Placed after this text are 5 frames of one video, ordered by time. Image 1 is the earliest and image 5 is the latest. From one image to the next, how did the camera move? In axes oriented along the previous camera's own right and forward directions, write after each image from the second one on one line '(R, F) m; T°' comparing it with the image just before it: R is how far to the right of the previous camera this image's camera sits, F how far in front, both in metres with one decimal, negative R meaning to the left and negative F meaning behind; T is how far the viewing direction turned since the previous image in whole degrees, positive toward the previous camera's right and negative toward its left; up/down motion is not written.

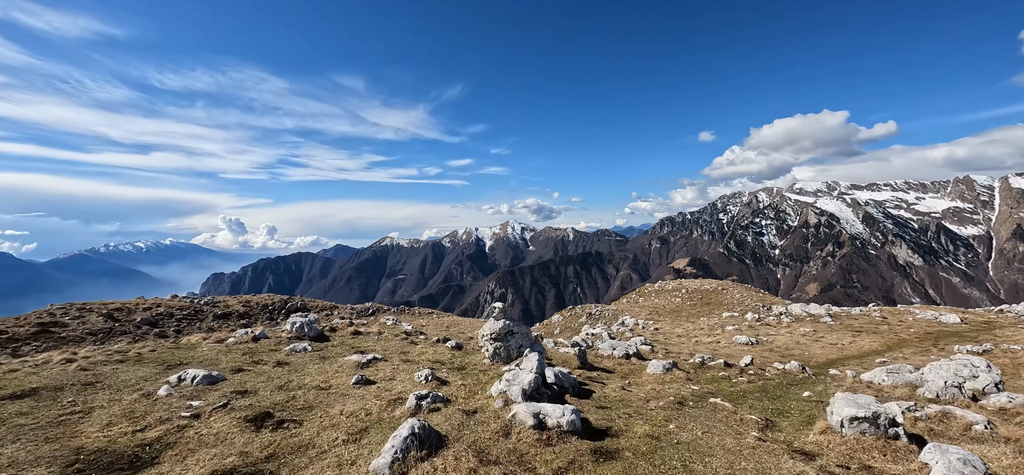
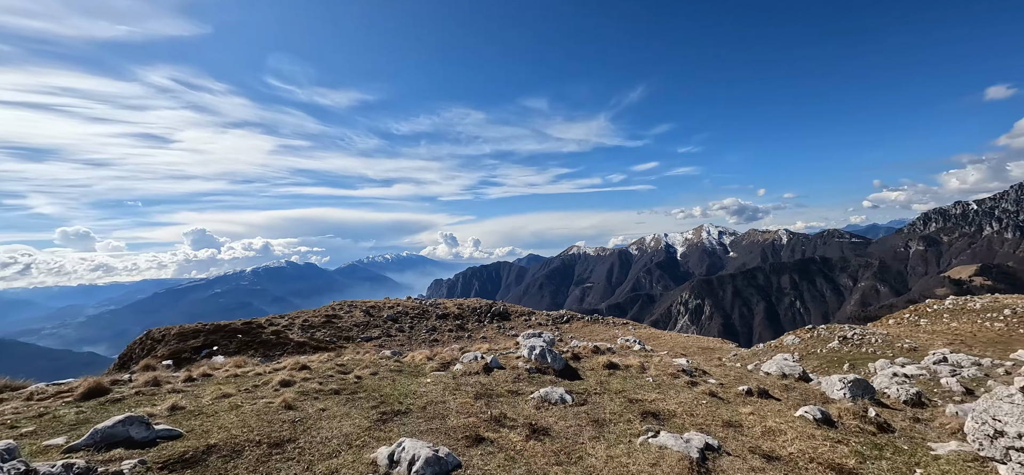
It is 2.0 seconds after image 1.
(-5.7, +8.4) m; -24°
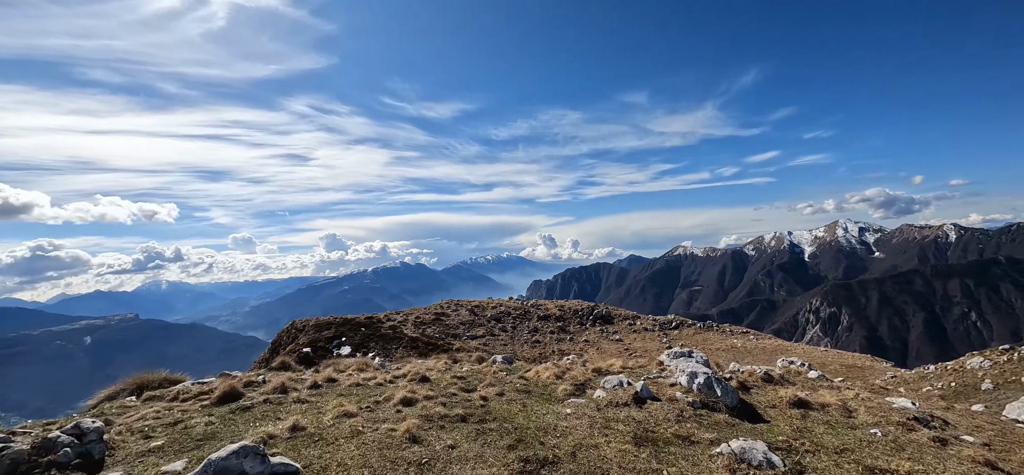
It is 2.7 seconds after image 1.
(-1.6, +2.8) m; -13°
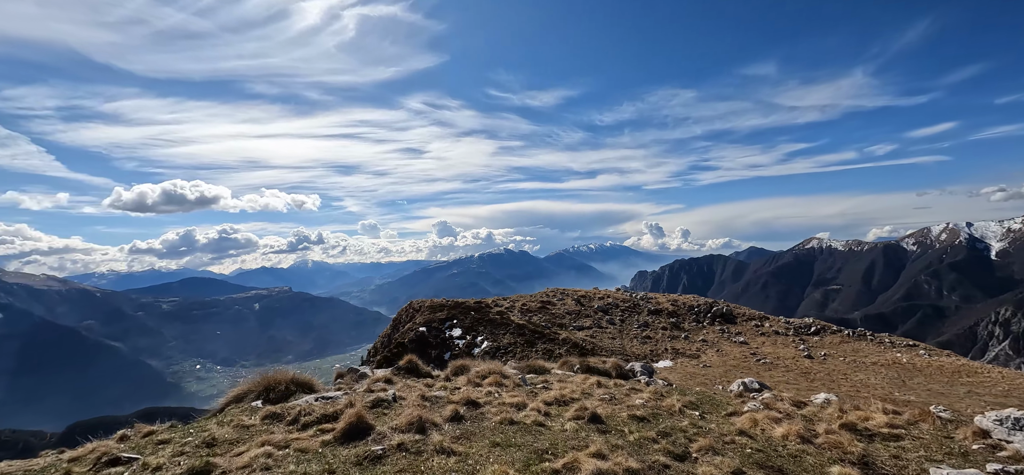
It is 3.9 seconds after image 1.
(-3.1, +5.0) m; -13°
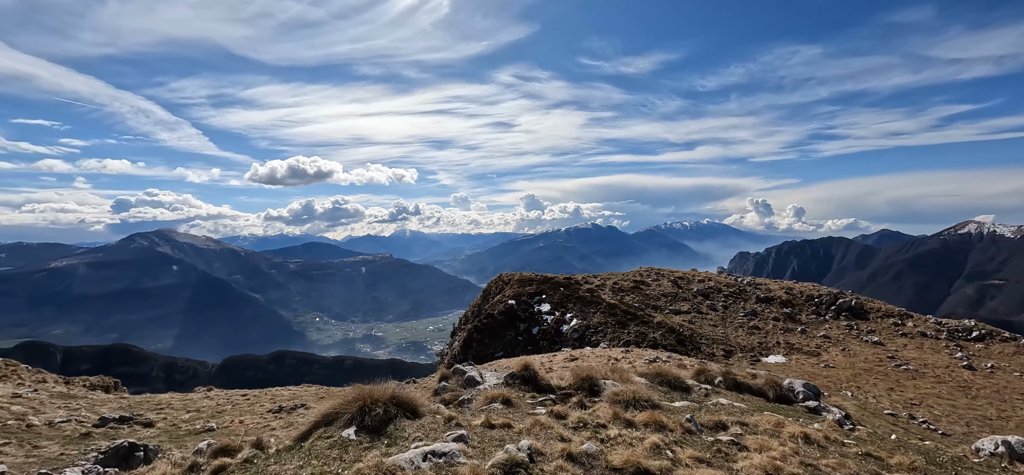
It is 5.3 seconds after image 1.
(-2.6, +5.2) m; -11°
